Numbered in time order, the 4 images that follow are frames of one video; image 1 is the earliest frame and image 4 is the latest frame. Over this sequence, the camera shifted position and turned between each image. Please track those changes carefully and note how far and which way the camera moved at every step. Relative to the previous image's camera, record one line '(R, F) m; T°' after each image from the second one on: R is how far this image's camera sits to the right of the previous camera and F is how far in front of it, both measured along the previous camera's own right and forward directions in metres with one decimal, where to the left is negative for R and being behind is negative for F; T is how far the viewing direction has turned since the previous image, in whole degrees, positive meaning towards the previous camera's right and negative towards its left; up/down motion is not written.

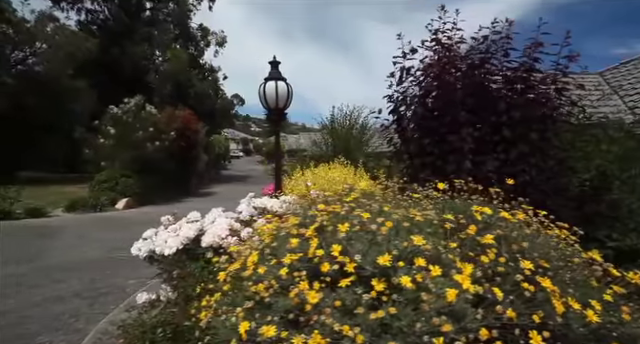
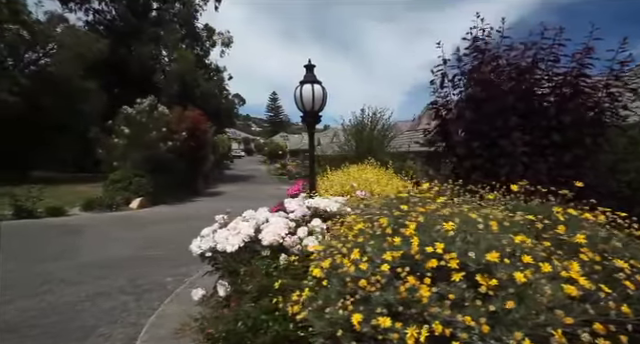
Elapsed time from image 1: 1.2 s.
(-0.5, -0.1) m; -1°
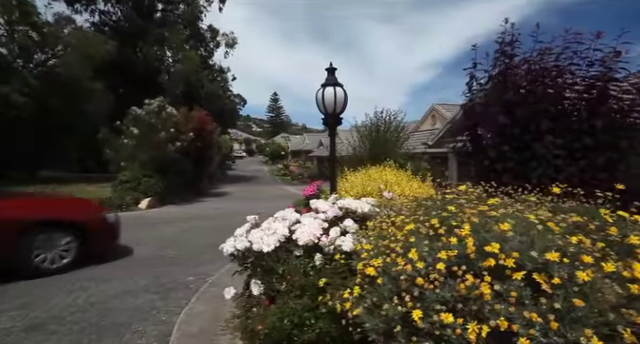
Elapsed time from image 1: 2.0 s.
(-0.3, -0.1) m; 0°
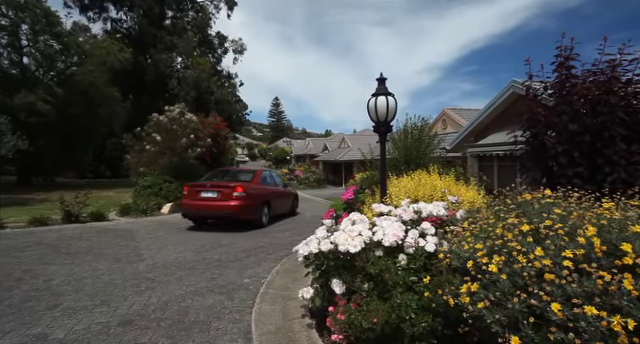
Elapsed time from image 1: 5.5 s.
(-0.8, -0.2) m; -1°
